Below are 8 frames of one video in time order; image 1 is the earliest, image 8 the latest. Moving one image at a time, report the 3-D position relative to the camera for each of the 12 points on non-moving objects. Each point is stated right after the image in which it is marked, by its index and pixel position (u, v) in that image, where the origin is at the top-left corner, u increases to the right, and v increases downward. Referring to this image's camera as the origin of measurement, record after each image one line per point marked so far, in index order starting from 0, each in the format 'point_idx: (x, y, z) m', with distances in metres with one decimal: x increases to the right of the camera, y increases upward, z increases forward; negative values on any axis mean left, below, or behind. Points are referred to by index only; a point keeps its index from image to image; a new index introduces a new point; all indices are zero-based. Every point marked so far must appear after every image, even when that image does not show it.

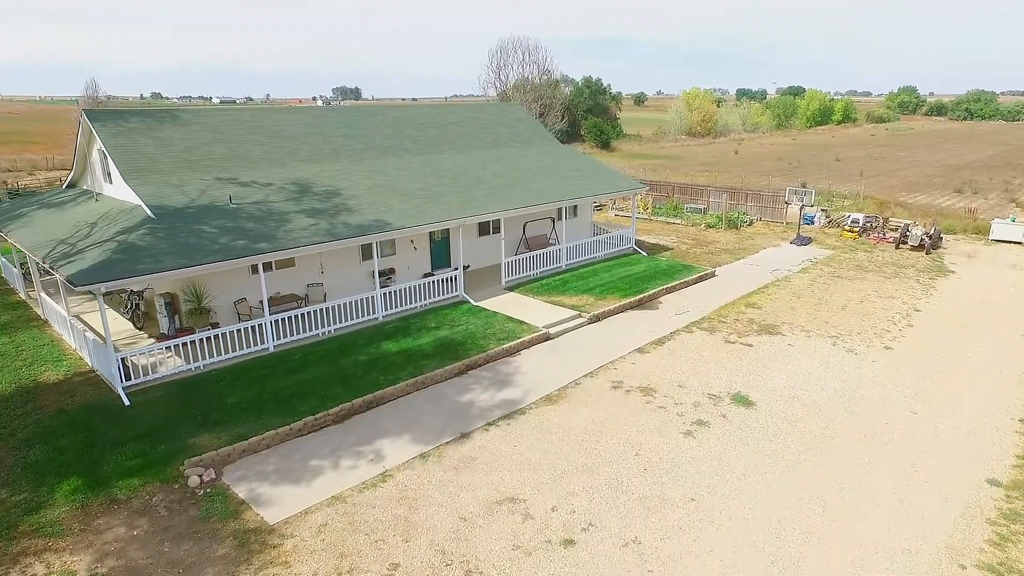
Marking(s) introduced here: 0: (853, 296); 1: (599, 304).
0: (+7.7, -0.2, +17.3) m
1: (+1.8, -0.4, +15.8) m
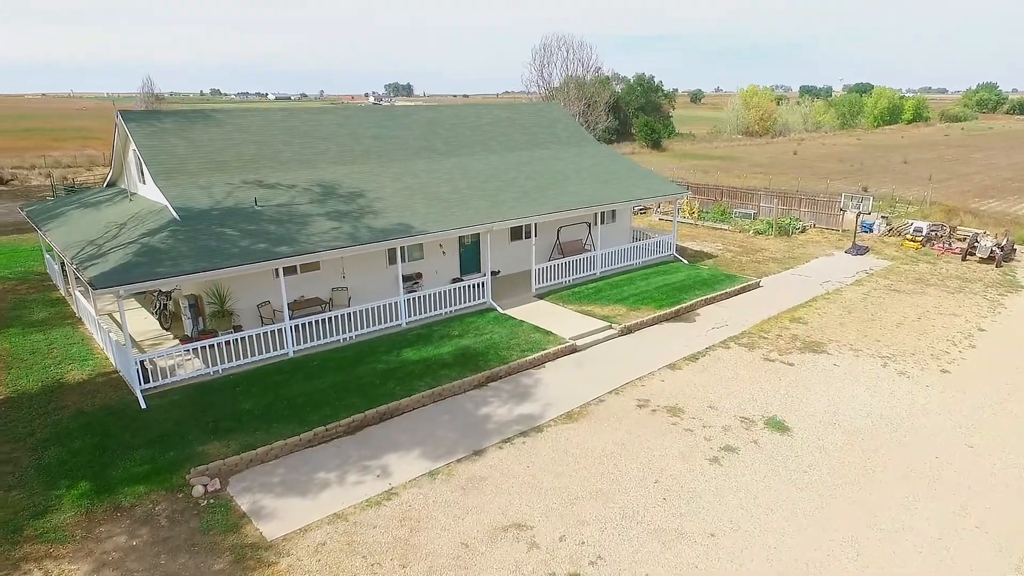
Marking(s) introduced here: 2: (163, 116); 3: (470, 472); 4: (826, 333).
0: (+8.4, -0.5, +16.3) m
1: (+2.4, -0.6, +15.2) m
2: (-6.6, +3.2, +14.4) m
3: (-0.5, -2.4, +9.9) m
4: (+6.2, -0.9, +15.1) m
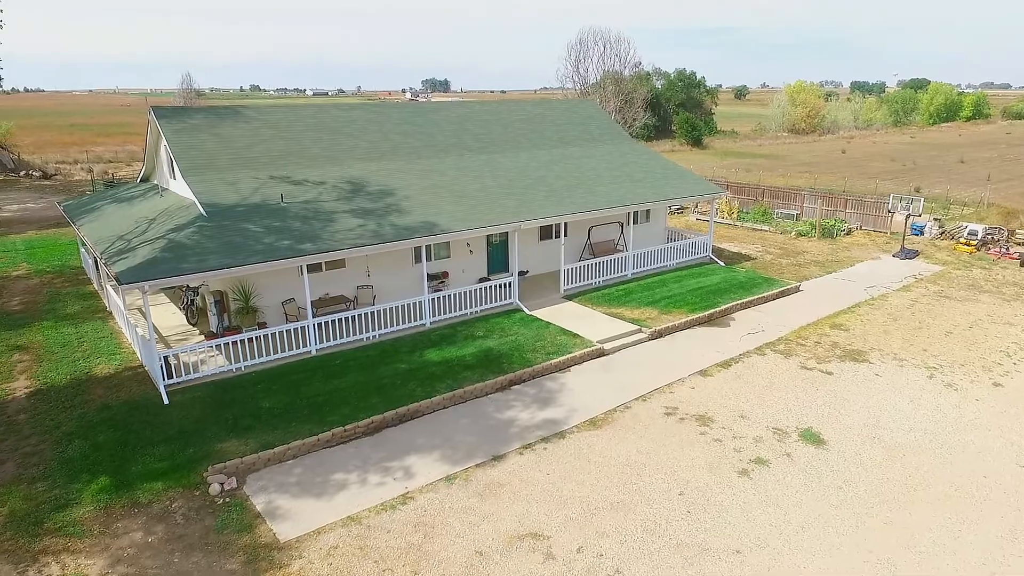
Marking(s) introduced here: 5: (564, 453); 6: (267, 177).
0: (+9.0, -0.7, +15.5) m
1: (+2.9, -0.6, +14.8) m
2: (-6.0, +3.3, +14.4) m
3: (-0.3, -2.4, +9.6) m
4: (+6.7, -1.0, +14.4) m
5: (+0.7, -2.2, +10.2) m
6: (-4.4, +2.0, +13.8) m
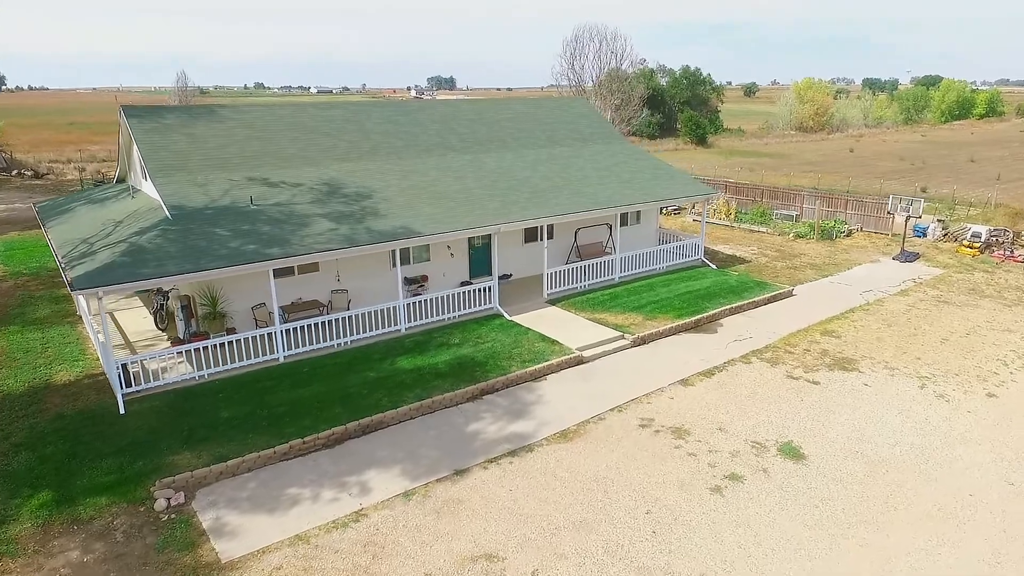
0: (+8.7, -0.8, +14.9) m
1: (+2.5, -0.7, +14.4) m
2: (-6.4, +3.3, +14.1) m
3: (-0.8, -2.5, +9.2) m
4: (+6.3, -1.1, +13.9) m
5: (+0.2, -2.3, +9.8) m
6: (-4.8, +2.0, +13.5) m
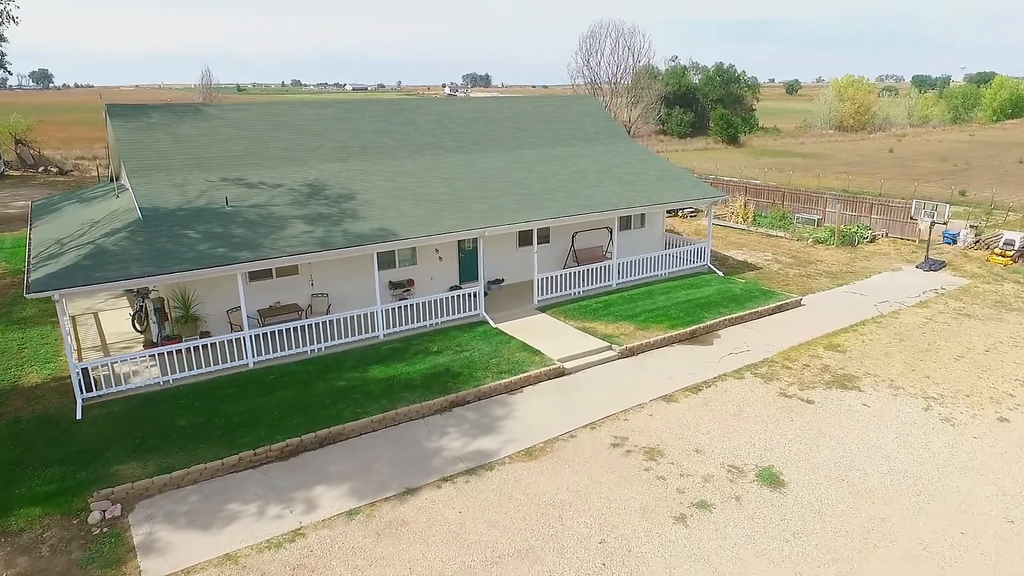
0: (+8.4, -1.0, +13.9) m
1: (+2.2, -0.8, +13.7) m
2: (-6.6, +3.2, +14.0) m
3: (-1.4, -2.6, +8.7) m
4: (+6.0, -1.3, +13.0) m
5: (-0.3, -2.4, +9.3) m
6: (-5.1, +1.9, +13.3) m
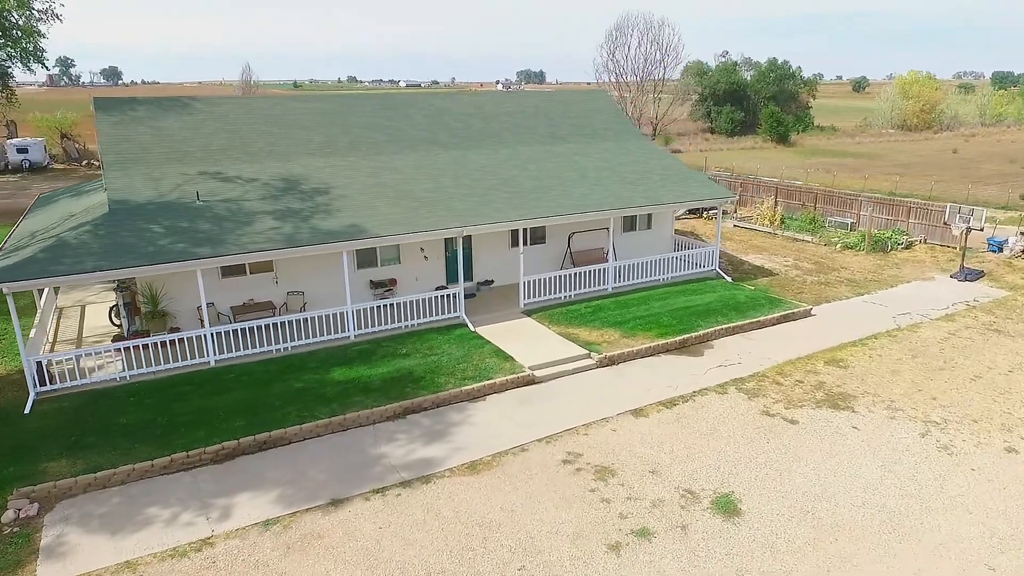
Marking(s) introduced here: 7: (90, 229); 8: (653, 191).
0: (+8.0, -1.3, +12.7) m
1: (+1.9, -0.9, +13.0) m
2: (-6.9, +3.4, +14.0) m
3: (-2.2, -2.6, +8.3) m
4: (+5.6, -1.5, +12.0) m
5: (-1.1, -2.5, +8.8) m
6: (-5.4, +2.0, +13.1) m
7: (-6.3, +0.9, +11.4) m
8: (+2.9, +2.0, +15.5) m
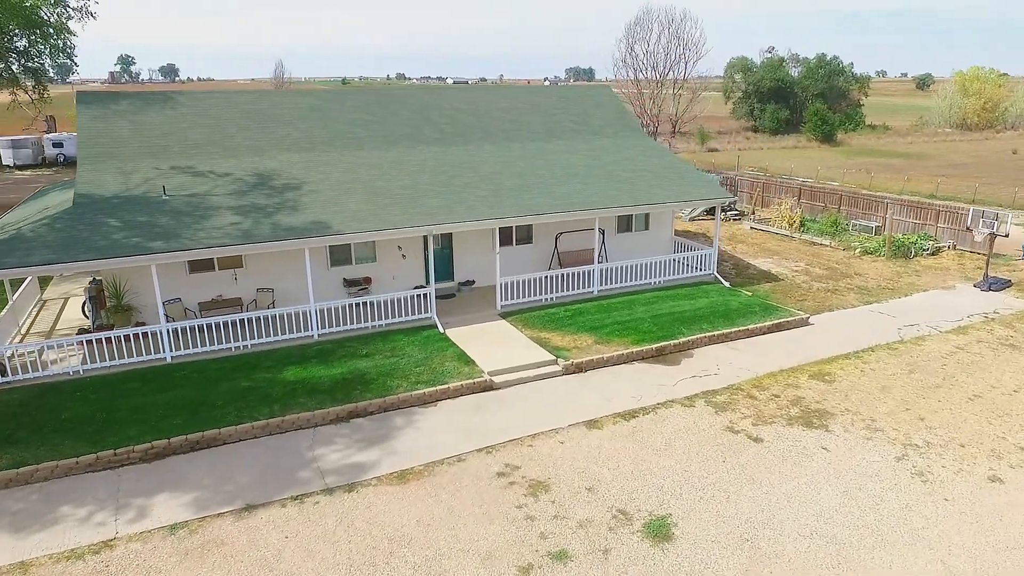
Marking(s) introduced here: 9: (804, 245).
0: (+7.4, -1.4, +11.6) m
1: (+1.3, -1.0, +12.4) m
2: (-7.2, +3.5, +14.0) m
3: (-3.1, -2.6, +8.1) m
4: (+4.9, -1.6, +11.1) m
5: (-2.0, -2.5, +8.4) m
6: (-5.9, +2.1, +13.1) m
7: (-6.9, +1.0, +11.4) m
8: (+2.6, +1.9, +14.8) m
9: (+7.4, +1.1, +19.0) m
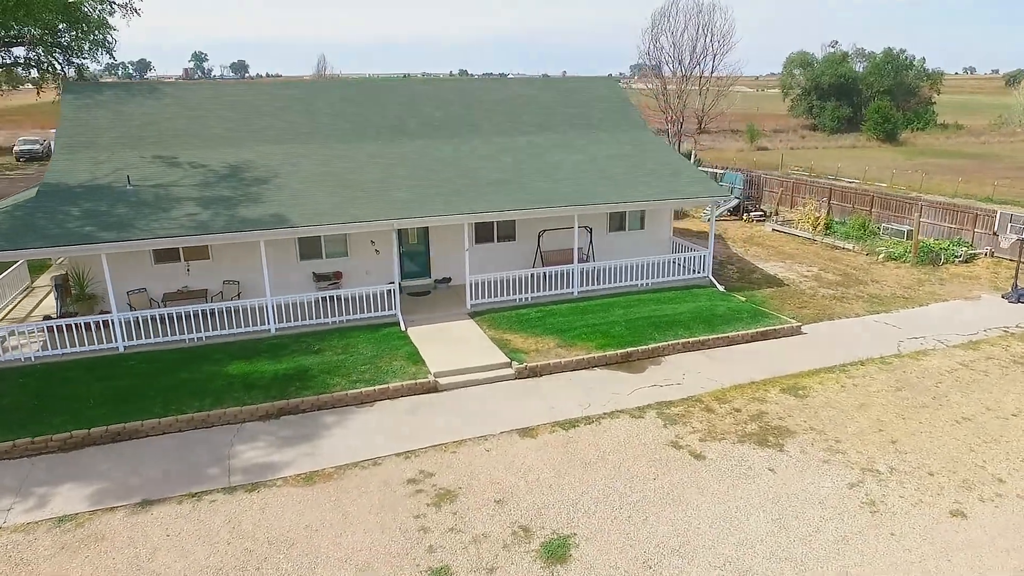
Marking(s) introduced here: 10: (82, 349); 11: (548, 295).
0: (+6.6, -1.6, +10.4) m
1: (+0.6, -1.0, +11.7) m
2: (-7.6, +3.7, +14.2) m
3: (-4.2, -2.5, +7.9) m
4: (+4.1, -1.7, +10.1) m
5: (-3.1, -2.4, +8.2) m
6: (-6.3, +2.3, +13.2) m
7: (-7.5, +1.2, +11.6) m
8: (+2.2, +1.9, +14.0) m
9: (+7.4, +0.9, +17.8) m
10: (-6.5, -0.9, +11.8) m
11: (+0.7, -0.1, +13.9) m
